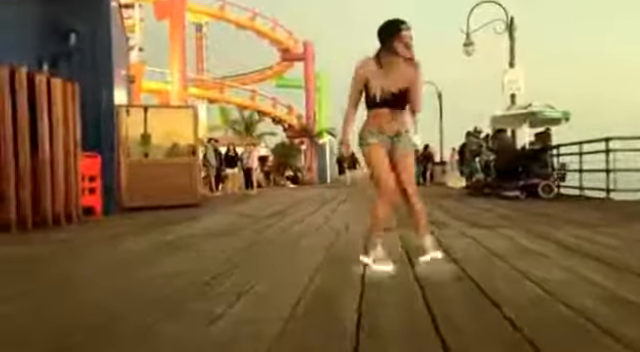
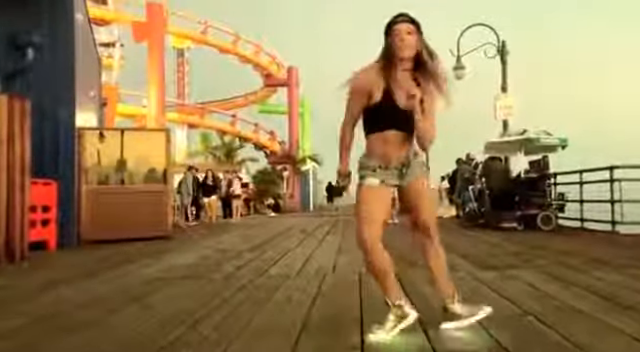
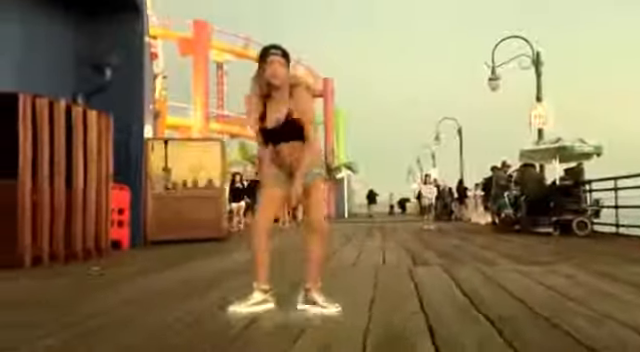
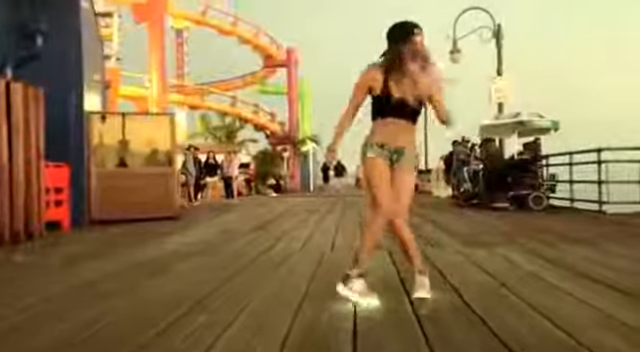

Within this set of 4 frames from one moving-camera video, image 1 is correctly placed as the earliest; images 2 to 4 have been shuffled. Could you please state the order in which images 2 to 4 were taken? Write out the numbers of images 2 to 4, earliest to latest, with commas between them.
4, 2, 3
